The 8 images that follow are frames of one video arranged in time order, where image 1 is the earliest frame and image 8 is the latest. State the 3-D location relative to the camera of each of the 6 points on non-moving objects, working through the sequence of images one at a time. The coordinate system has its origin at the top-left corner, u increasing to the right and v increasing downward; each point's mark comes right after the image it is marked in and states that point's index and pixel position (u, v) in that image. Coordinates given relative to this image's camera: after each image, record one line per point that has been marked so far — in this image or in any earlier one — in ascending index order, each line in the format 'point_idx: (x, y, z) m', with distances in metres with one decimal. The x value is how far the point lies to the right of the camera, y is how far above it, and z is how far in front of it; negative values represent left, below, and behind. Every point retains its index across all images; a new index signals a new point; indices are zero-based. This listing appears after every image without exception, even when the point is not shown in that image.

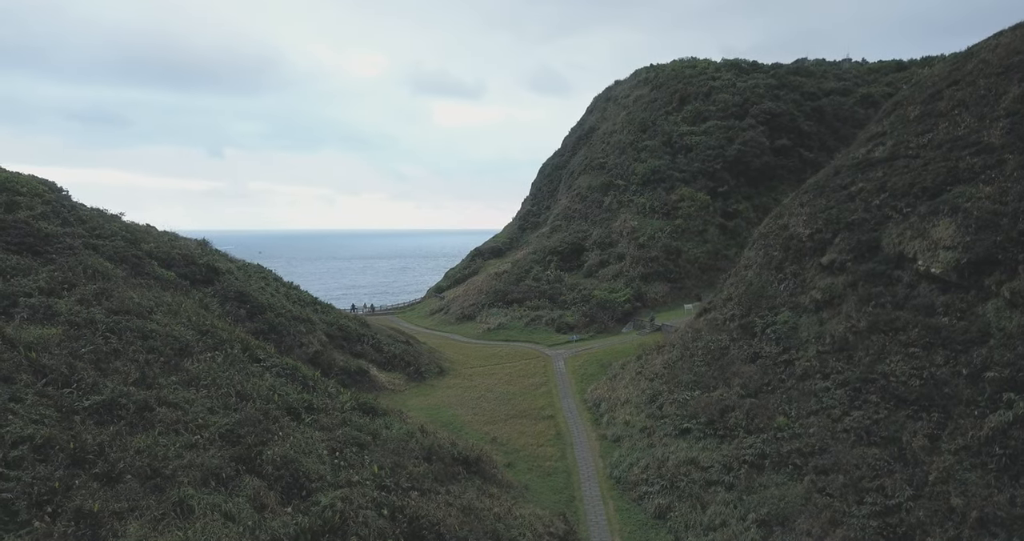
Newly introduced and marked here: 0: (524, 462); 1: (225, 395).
0: (+0.3, -4.7, +18.6) m
1: (-4.9, -2.1, +12.8) m
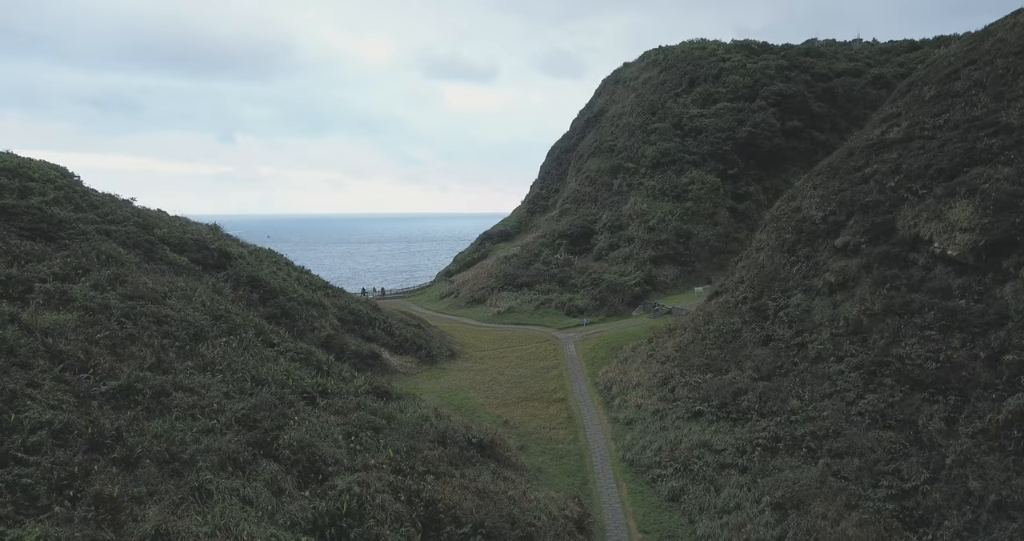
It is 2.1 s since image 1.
0: (+0.6, -4.3, +18.6) m
1: (-4.6, -1.8, +12.8) m
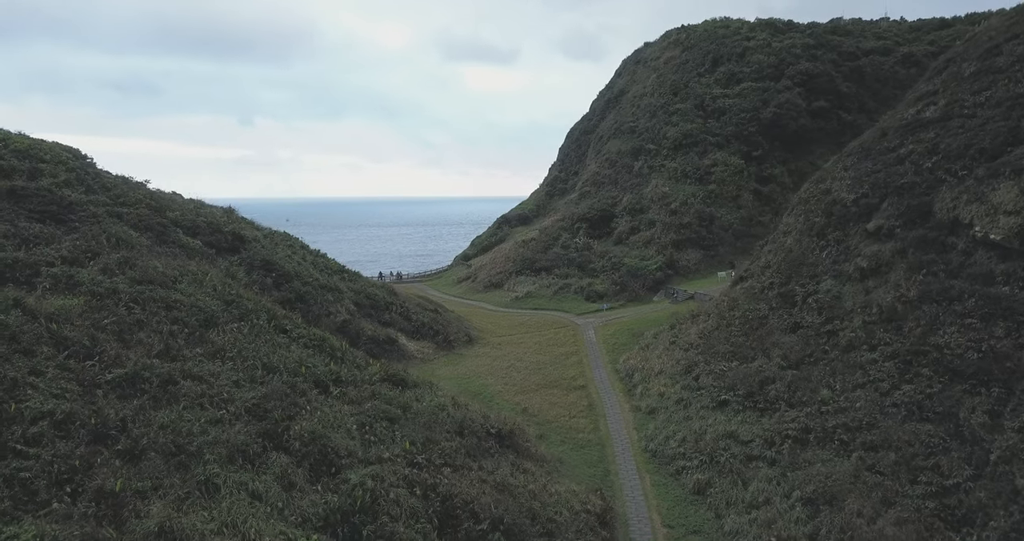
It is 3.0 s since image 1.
0: (+1.1, -3.9, +18.1) m
1: (-4.3, -1.6, +12.4) m
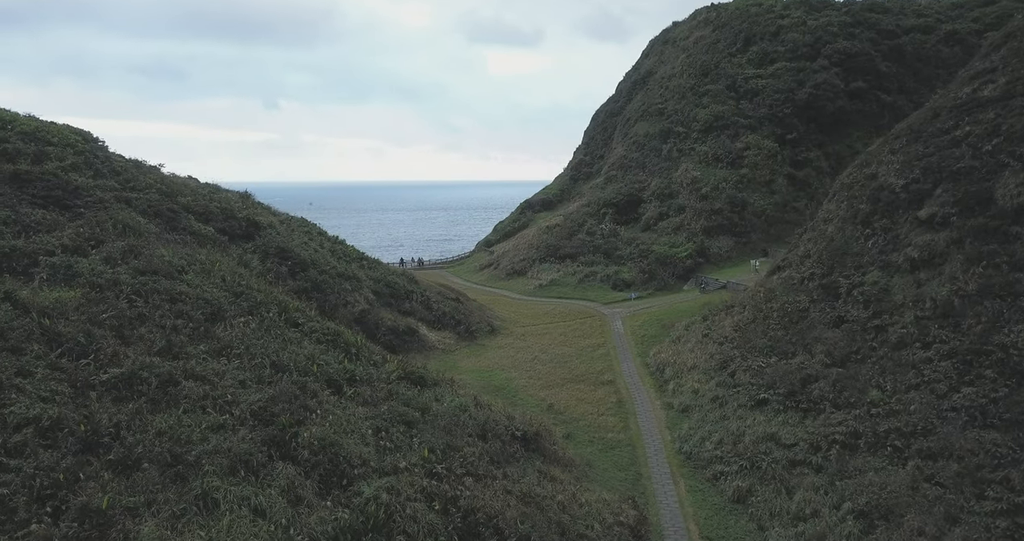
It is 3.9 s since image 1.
0: (+1.6, -3.7, +17.2) m
1: (-3.9, -1.4, +11.5) m
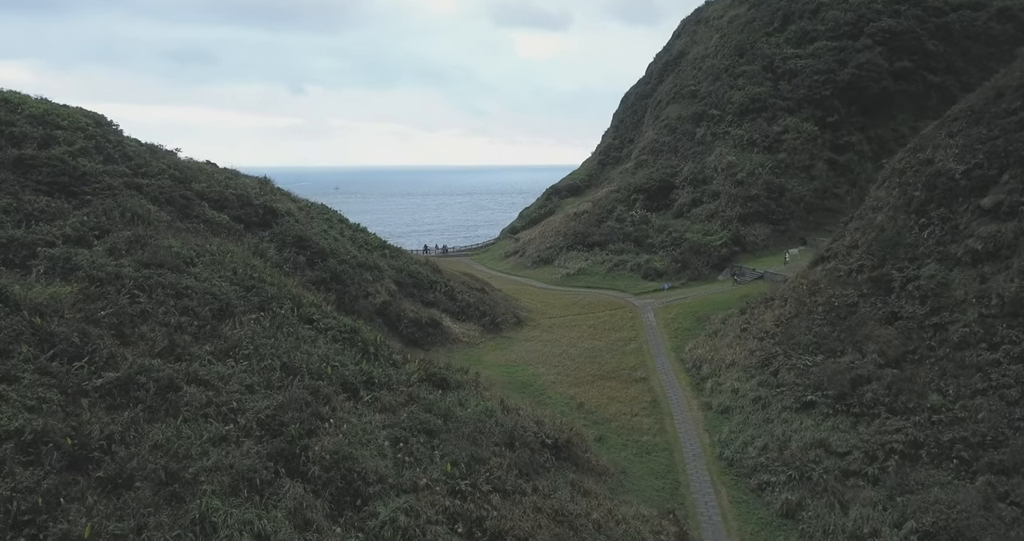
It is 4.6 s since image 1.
0: (+2.3, -3.5, +16.1) m
1: (-3.4, -1.4, +10.7) m
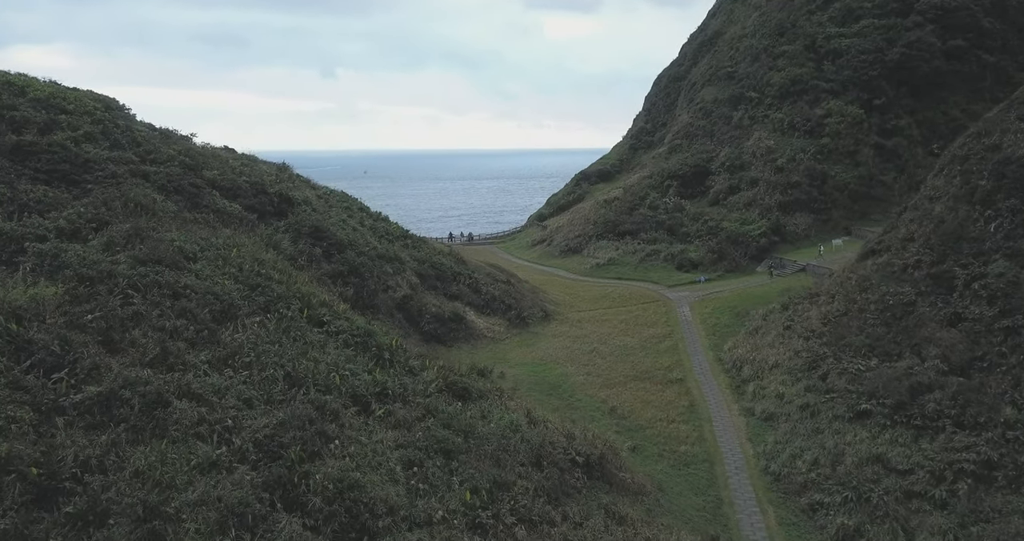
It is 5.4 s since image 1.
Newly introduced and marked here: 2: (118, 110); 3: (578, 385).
0: (+2.8, -3.5, +14.9) m
1: (-3.1, -1.4, +9.6) m
2: (-10.3, +4.2, +19.7) m
3: (+1.6, -2.7, +17.8) m
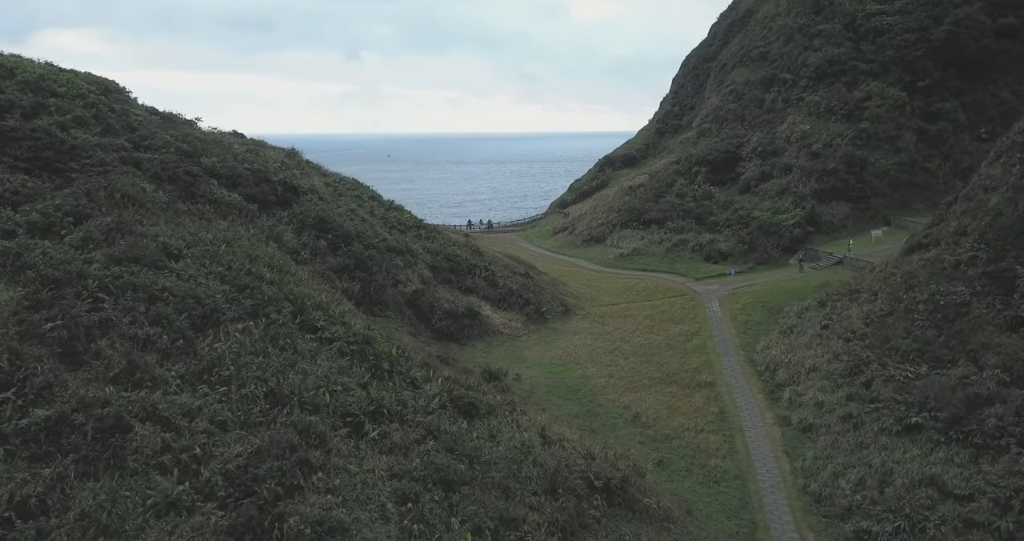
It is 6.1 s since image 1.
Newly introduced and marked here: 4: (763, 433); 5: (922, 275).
0: (+3.1, -3.4, +13.7) m
1: (-3.0, -1.4, +8.6) m
2: (-9.8, +4.4, +18.7) m
3: (+1.9, -2.6, +16.6) m
4: (+4.9, -3.2, +14.9) m
5: (+9.6, -0.1, +17.6) m
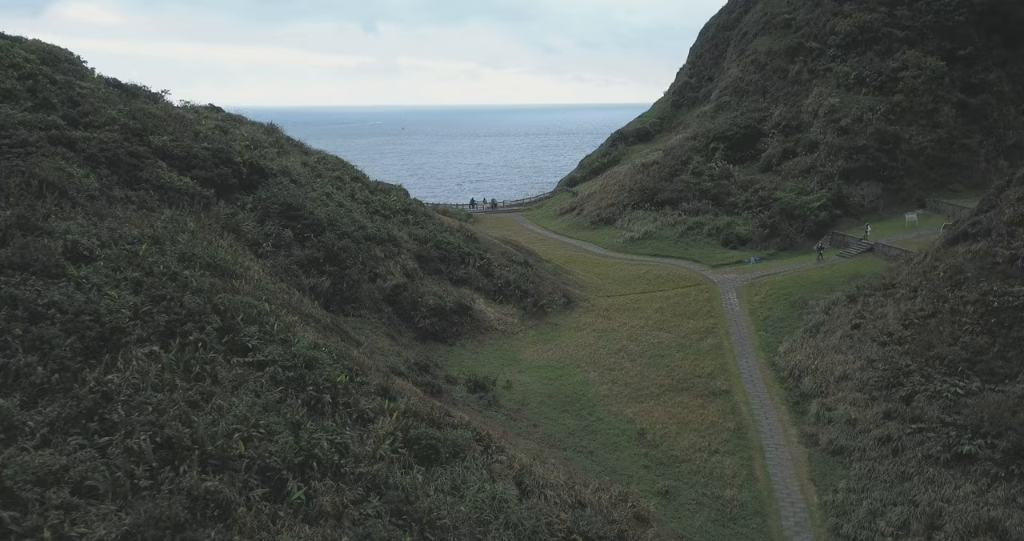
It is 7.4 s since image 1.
0: (+2.8, -3.4, +11.8) m
1: (-3.3, -1.6, +6.7) m
2: (-9.9, +4.6, +16.8) m
3: (+1.7, -2.5, +14.7) m
4: (+4.7, -3.2, +12.9) m
5: (+9.4, 0.0, +15.5) m
